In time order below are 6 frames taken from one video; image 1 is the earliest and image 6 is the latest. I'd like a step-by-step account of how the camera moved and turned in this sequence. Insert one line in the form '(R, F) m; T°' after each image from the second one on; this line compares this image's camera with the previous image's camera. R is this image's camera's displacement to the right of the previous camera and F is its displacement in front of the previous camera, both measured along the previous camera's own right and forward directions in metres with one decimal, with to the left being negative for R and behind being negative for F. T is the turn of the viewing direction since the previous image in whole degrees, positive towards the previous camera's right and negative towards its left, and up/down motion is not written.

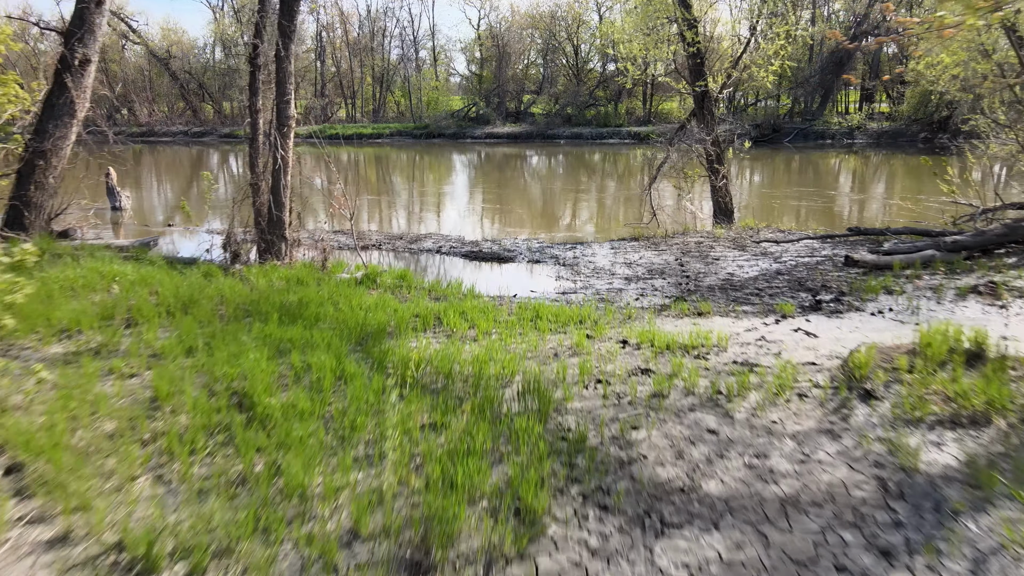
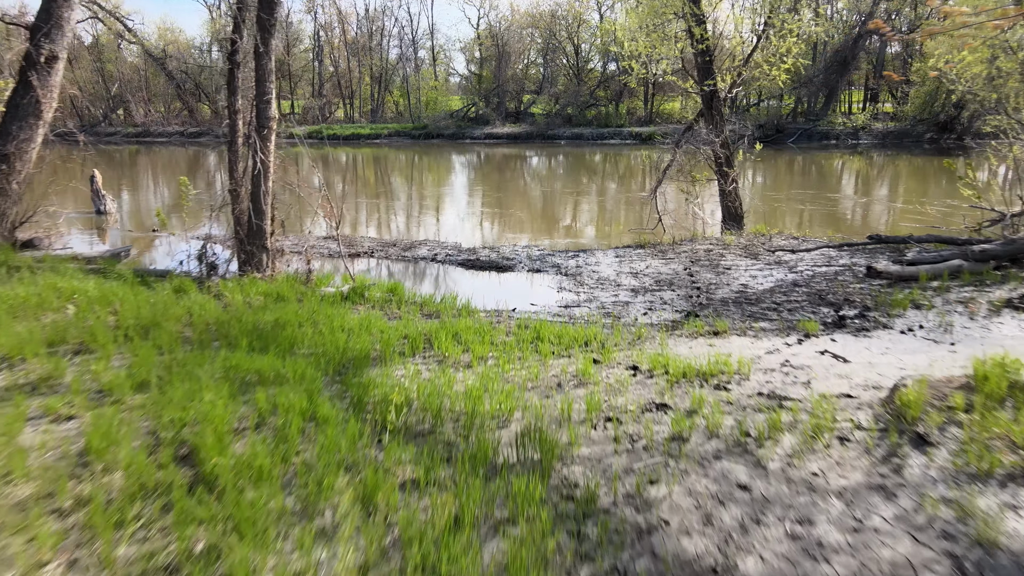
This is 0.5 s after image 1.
(0.0, +0.5) m; 0°
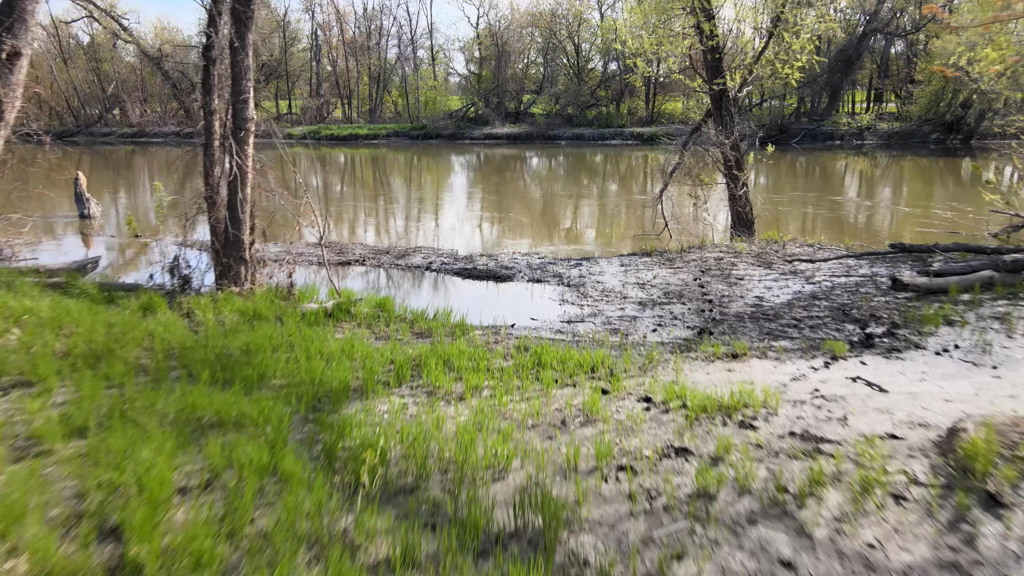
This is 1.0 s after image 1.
(0.0, +0.5) m; 0°
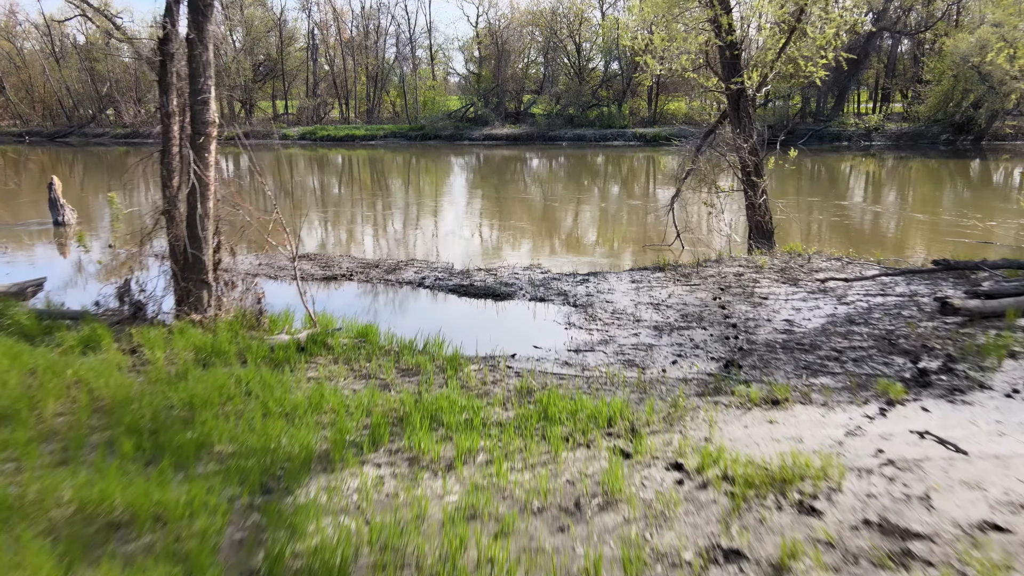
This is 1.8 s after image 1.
(0.0, +0.7) m; 0°
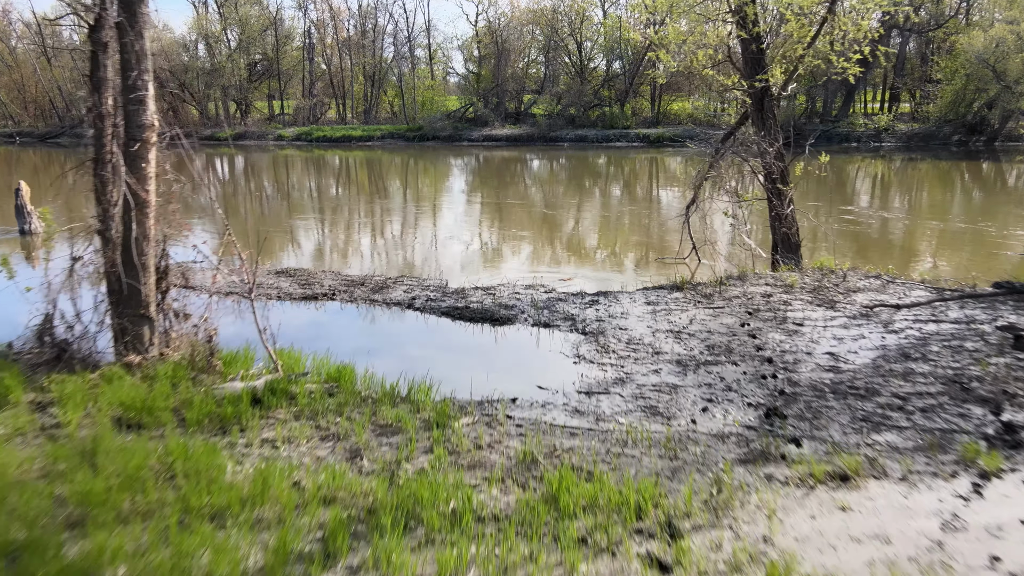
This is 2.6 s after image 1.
(0.0, +0.8) m; 0°
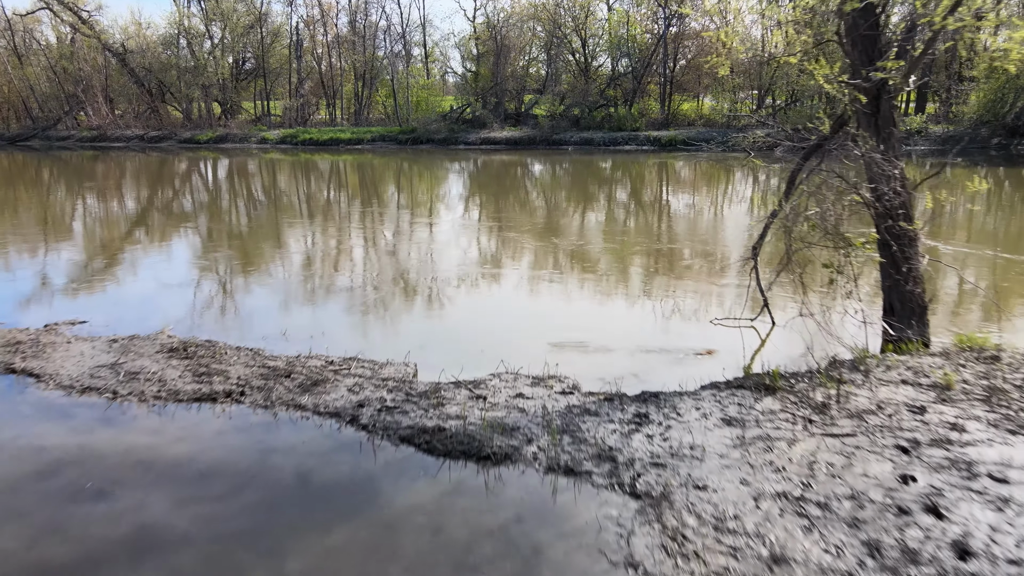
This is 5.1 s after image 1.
(0.0, +2.5) m; 0°
